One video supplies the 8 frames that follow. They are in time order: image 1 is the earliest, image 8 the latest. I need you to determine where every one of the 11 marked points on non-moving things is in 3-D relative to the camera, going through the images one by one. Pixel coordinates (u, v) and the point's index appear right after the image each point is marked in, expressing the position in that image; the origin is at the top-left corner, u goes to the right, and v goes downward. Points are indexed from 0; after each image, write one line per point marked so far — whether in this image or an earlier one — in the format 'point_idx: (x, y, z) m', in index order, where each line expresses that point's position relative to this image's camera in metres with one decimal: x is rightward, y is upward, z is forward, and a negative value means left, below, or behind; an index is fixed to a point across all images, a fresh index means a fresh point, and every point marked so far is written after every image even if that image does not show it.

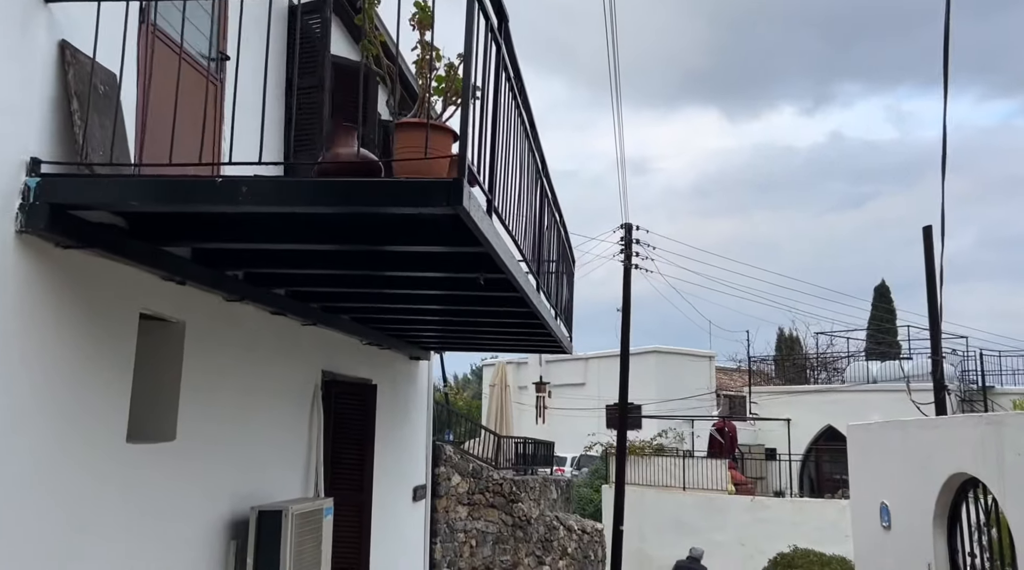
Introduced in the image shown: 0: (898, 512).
0: (+2.9, -1.6, +6.9) m
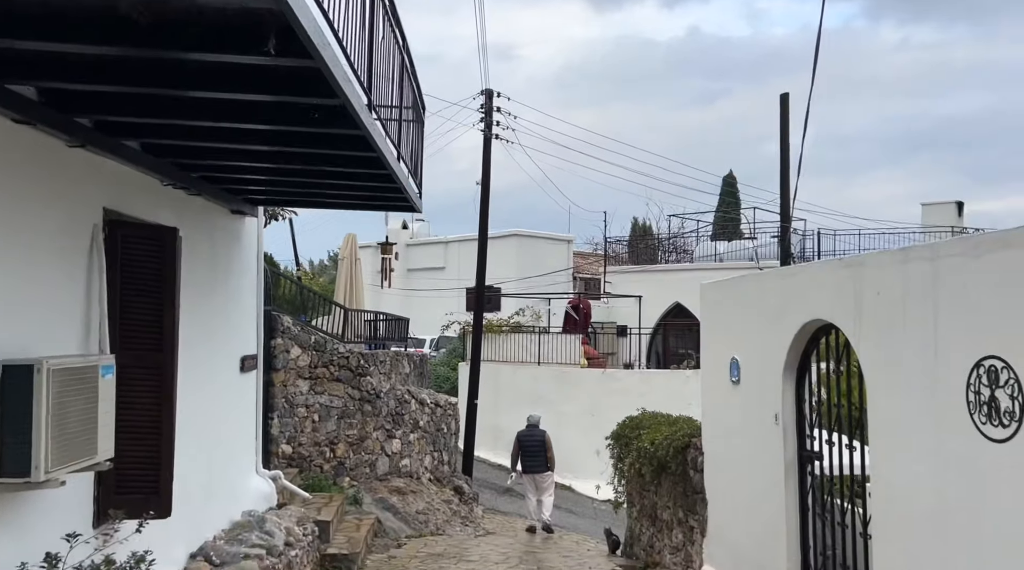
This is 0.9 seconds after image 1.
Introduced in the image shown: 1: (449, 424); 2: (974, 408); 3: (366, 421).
0: (+1.7, -0.6, +6.9) m
1: (-1.1, -2.1, +14.5) m
2: (+2.1, -0.6, +4.4) m
3: (-1.9, -1.7, +11.9) m
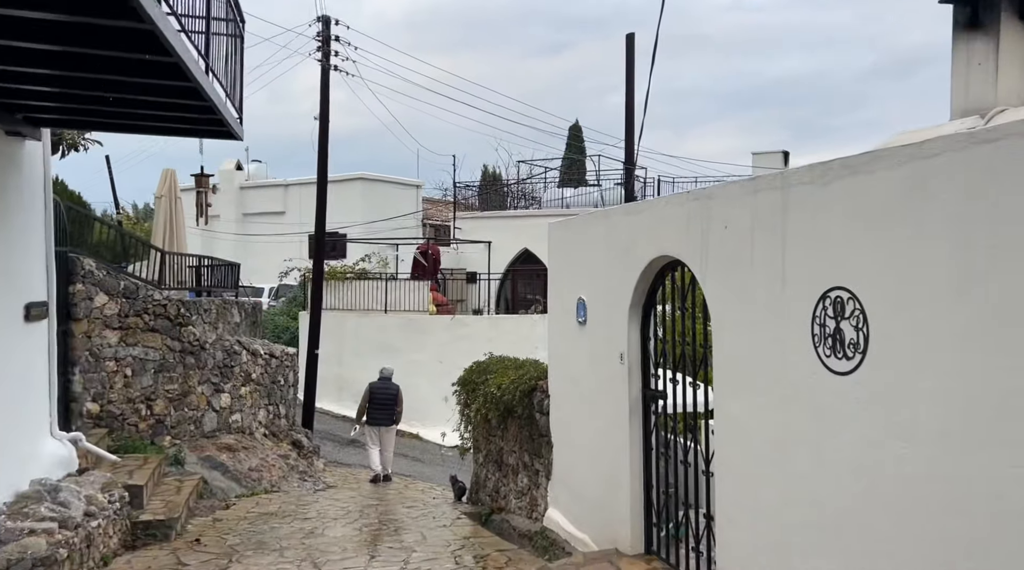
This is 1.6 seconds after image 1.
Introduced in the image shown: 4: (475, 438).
0: (+0.6, -0.2, +6.6) m
1: (-3.4, -1.3, +13.8) m
2: (+1.4, -0.3, +4.2) m
3: (-3.8, -1.0, +11.1) m
4: (-0.3, -1.7, +10.5) m
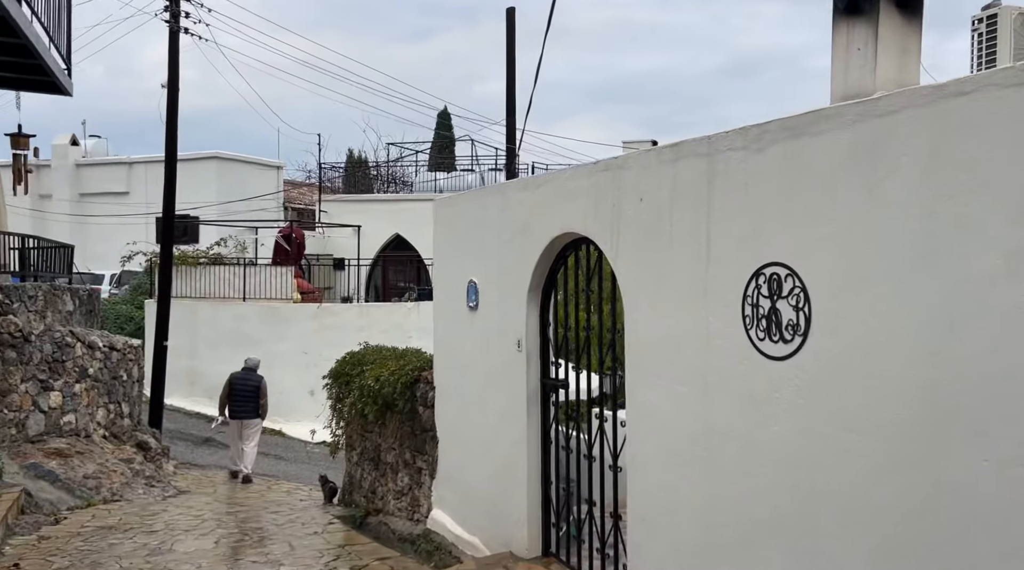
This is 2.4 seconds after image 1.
0: (-0.2, 0.0, +6.0) m
1: (-5.1, -1.1, +12.5) m
2: (+1.0, -0.1, +3.7) m
3: (-5.2, -0.9, +9.7) m
4: (-1.6, -1.5, +9.6) m
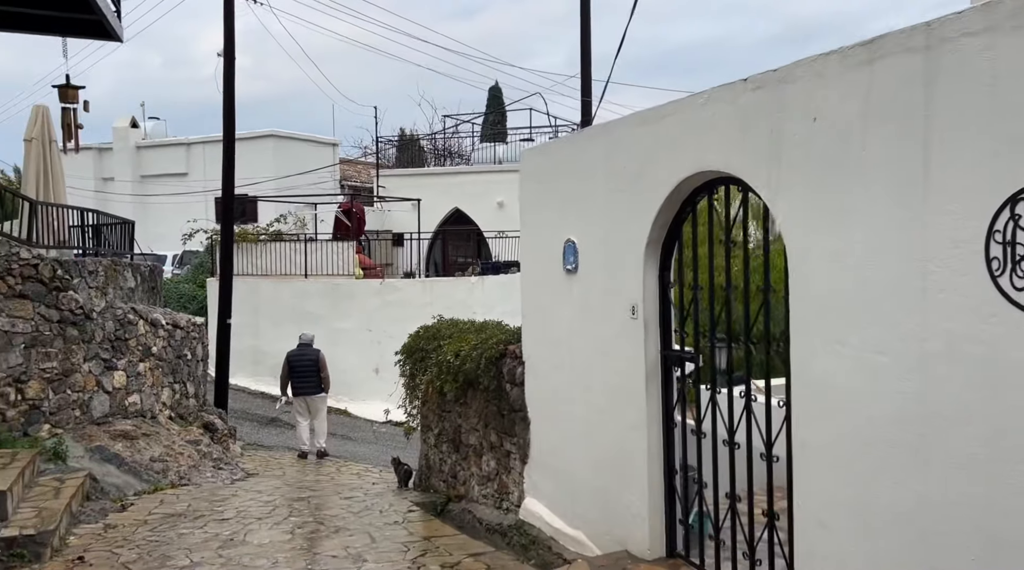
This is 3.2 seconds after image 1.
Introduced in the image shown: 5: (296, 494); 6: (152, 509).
0: (+0.4, +0.2, +5.2) m
1: (-4.1, -0.8, +12.1) m
2: (+1.4, 0.0, +2.9) m
3: (-4.3, -0.6, +9.3) m
4: (-0.8, -1.2, +9.0) m
5: (-2.1, -2.0, +9.2) m
6: (-3.2, -2.0, +8.3) m
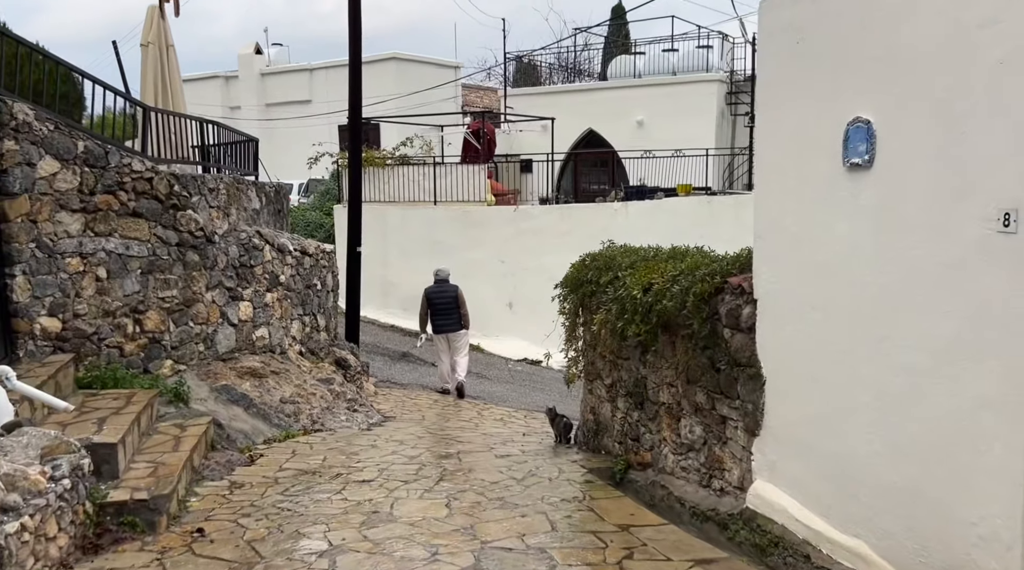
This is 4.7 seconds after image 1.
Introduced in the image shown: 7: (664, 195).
0: (+1.5, +0.6, +3.5) m
1: (-2.2, +0.1, +10.9) m
2: (+2.2, +0.2, +1.1) m
3: (-2.8, +0.1, +8.2) m
4: (+0.7, -0.6, +7.5) m
5: (-0.6, -1.4, +7.9) m
6: (-1.7, -1.3, +7.2) m
7: (+2.8, +1.7, +17.4) m
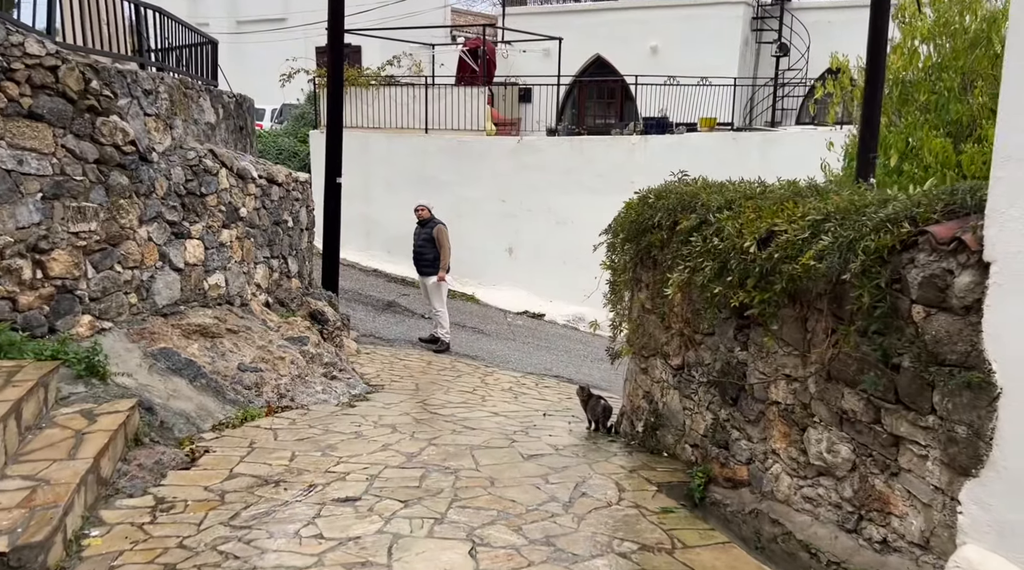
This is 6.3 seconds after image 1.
0: (+1.8, +0.6, +1.6) m
1: (-2.1, +0.7, +8.9) m
2: (+2.6, +0.1, -0.8) m
3: (-2.5, +0.5, +6.1) m
4: (+0.9, -0.3, +5.6) m
5: (-0.4, -1.0, +6.0) m
6: (-1.5, -1.0, +5.2) m
7: (+2.9, +2.6, +15.4) m
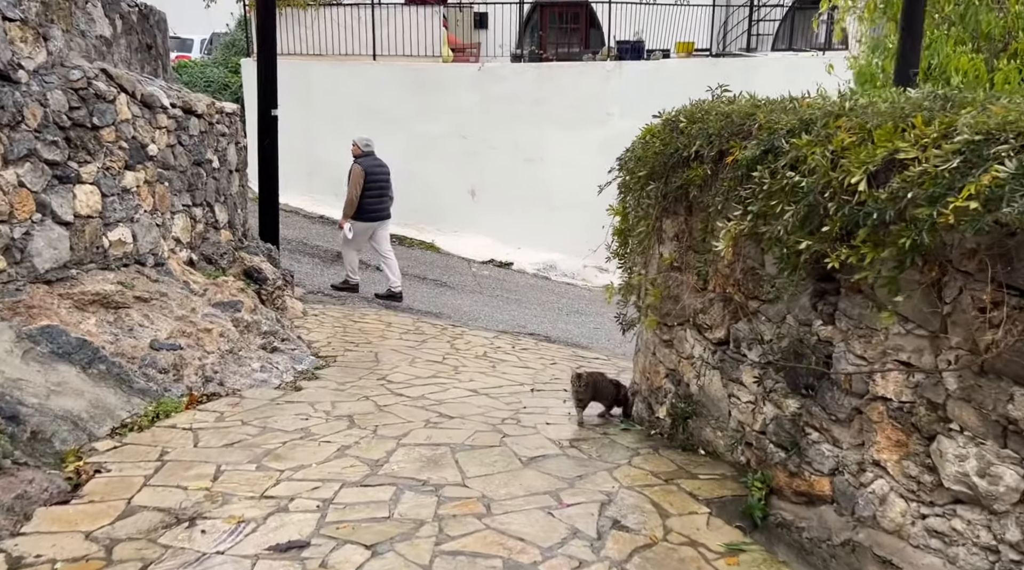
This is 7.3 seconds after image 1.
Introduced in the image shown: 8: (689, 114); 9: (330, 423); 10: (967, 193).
0: (+2.0, +0.6, +0.3) m
1: (-2.3, +1.1, +7.4) m
2: (+2.9, 0.0, -2.0) m
3: (-2.6, +0.7, +4.6) m
4: (+0.9, -0.1, +4.3) m
5: (-0.4, -0.7, +4.7) m
6: (-1.5, -0.8, +3.9) m
7: (+2.2, +3.4, +14.0) m
8: (+0.8, +0.8, +4.3) m
9: (-1.0, -0.7, +5.0) m
10: (+1.2, +0.3, +2.6) m
